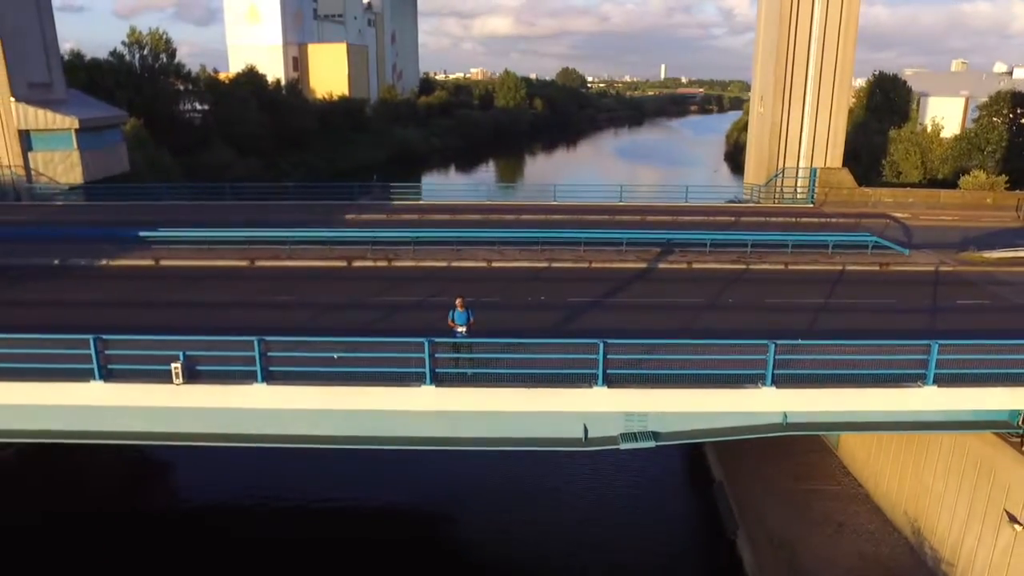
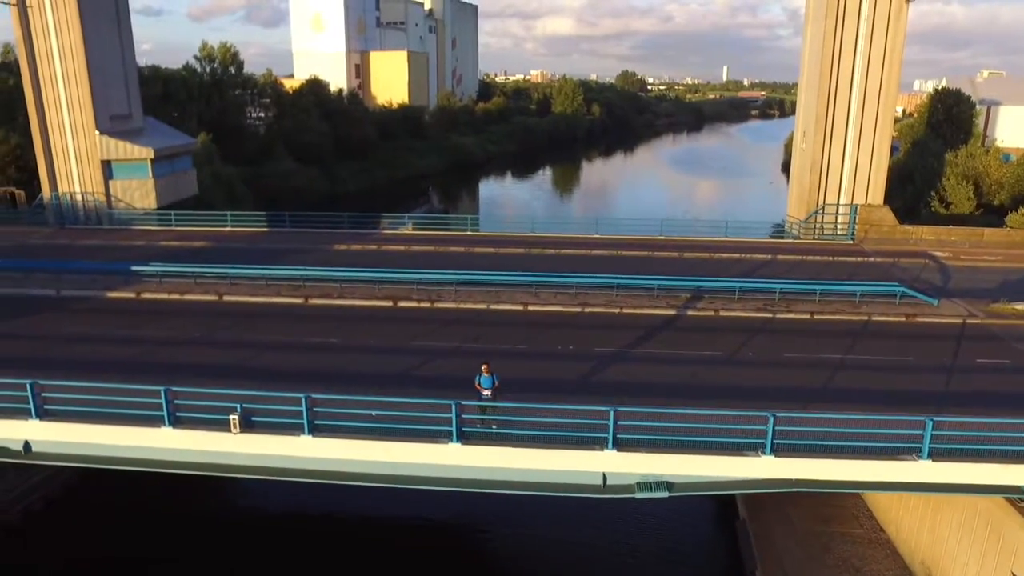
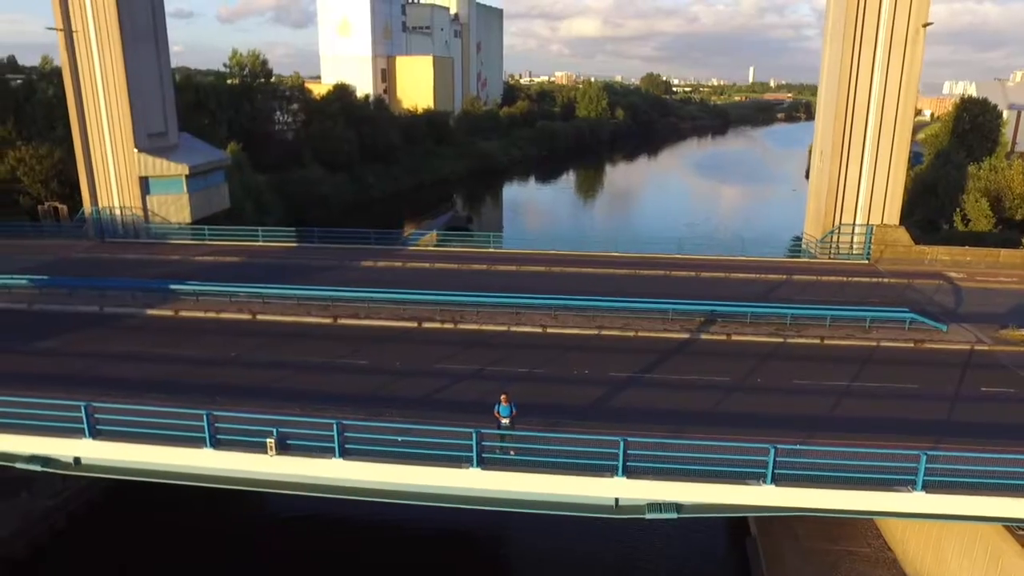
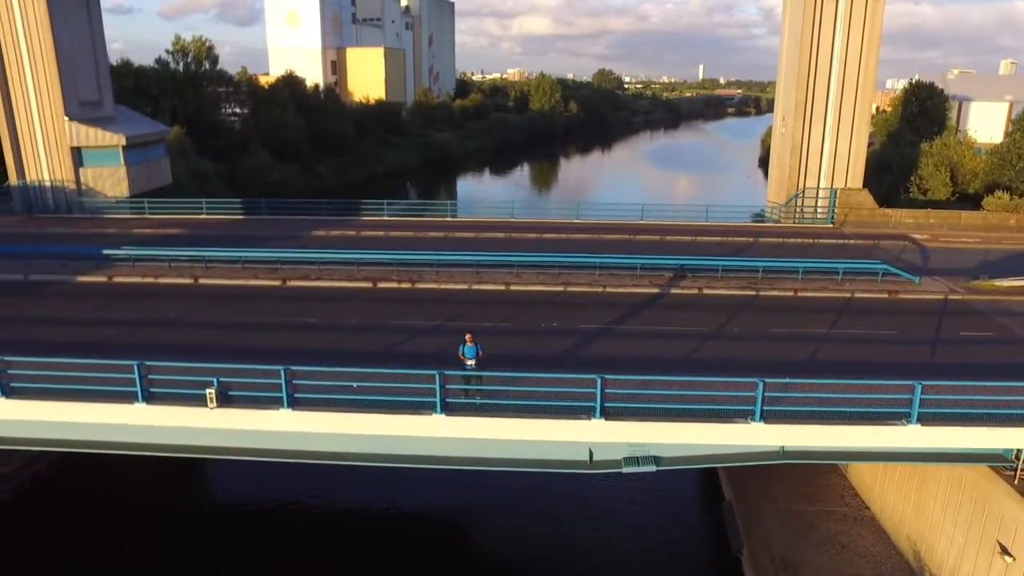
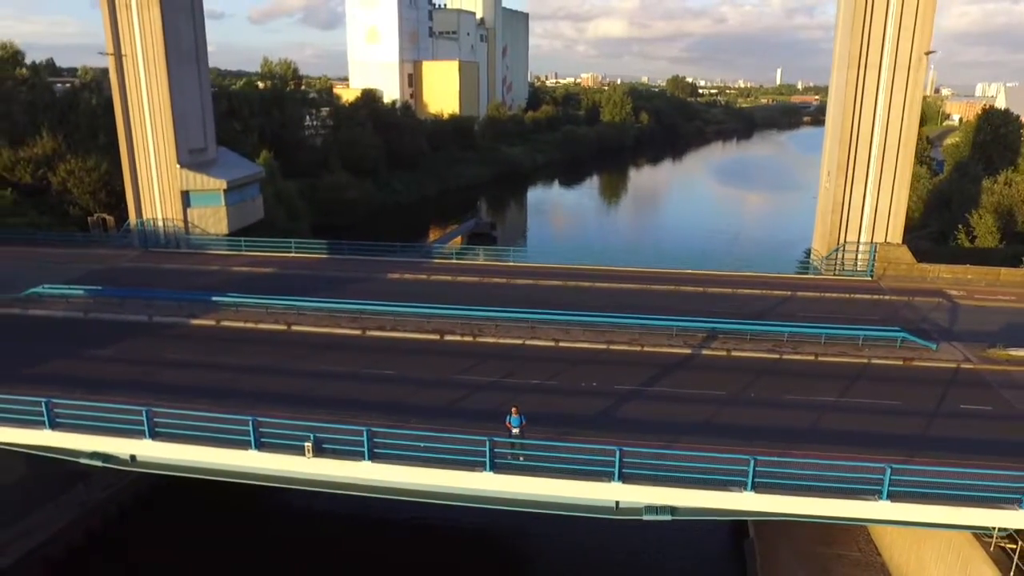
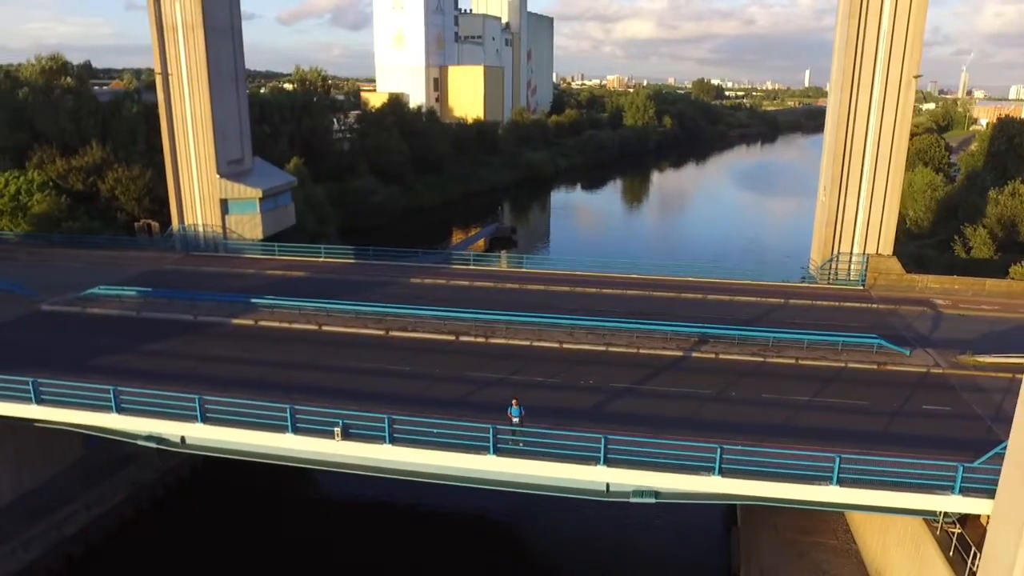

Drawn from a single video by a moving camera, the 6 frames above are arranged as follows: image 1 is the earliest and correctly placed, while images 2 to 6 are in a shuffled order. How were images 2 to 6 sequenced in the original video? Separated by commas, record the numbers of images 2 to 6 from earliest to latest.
4, 2, 3, 5, 6
